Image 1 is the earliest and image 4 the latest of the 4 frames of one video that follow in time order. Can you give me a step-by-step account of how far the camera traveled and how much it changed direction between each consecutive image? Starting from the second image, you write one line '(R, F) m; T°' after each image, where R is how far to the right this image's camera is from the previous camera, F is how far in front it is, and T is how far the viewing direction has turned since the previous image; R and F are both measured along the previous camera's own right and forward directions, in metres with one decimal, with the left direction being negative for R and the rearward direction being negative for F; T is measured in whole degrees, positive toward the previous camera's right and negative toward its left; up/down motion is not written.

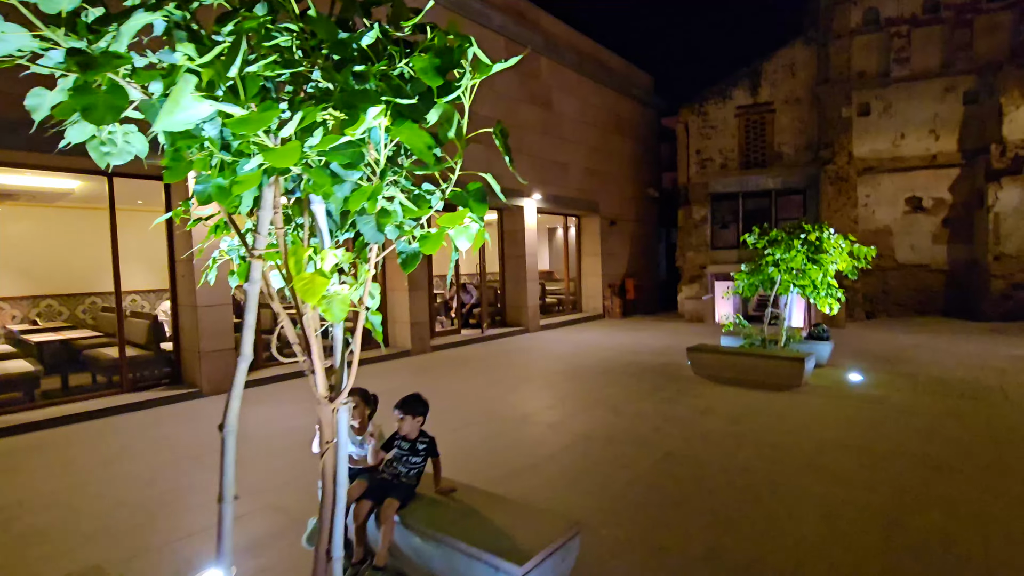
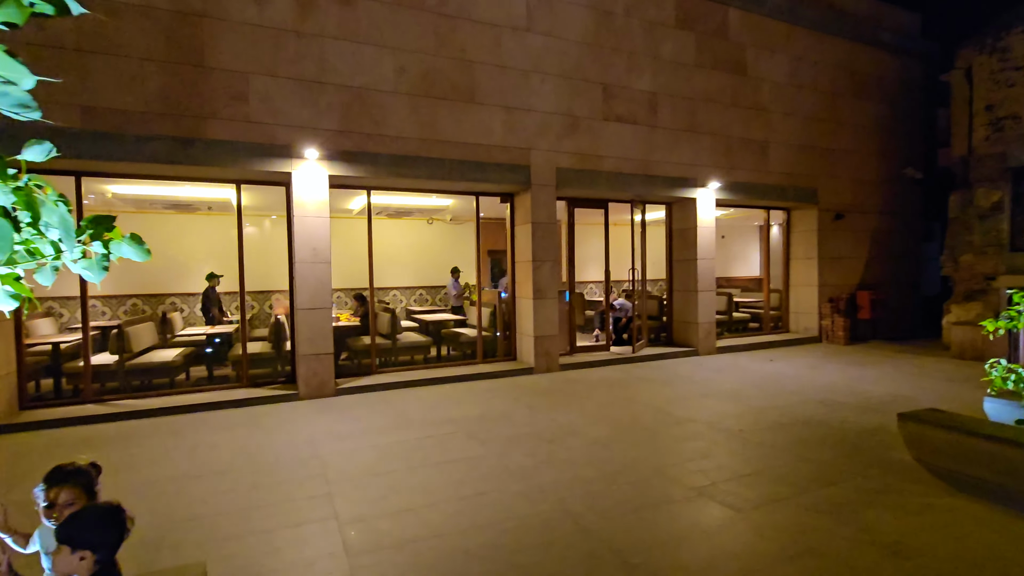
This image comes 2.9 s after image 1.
(+1.2, +1.7) m; -25°
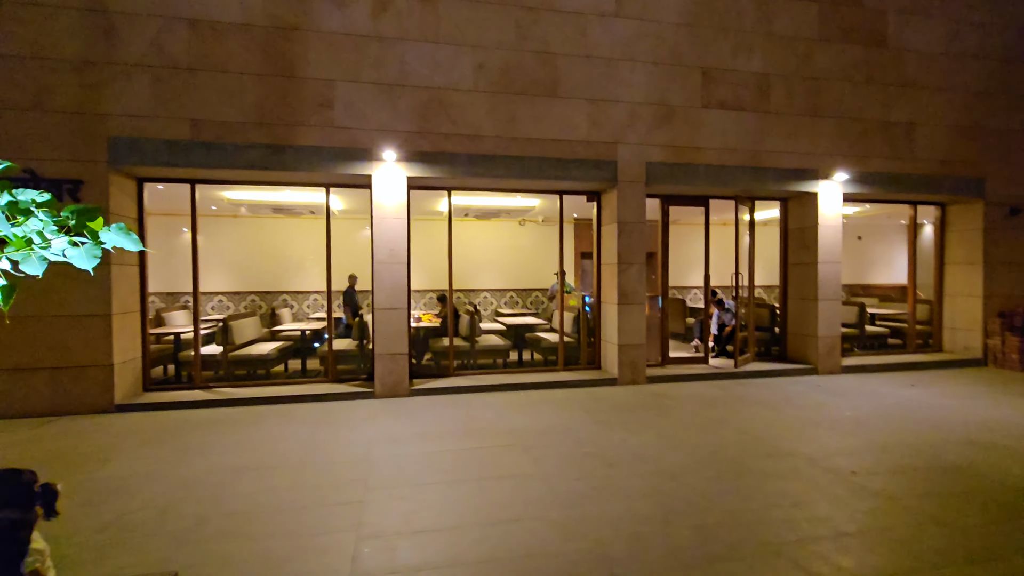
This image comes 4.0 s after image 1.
(+0.4, +0.4) m; -13°
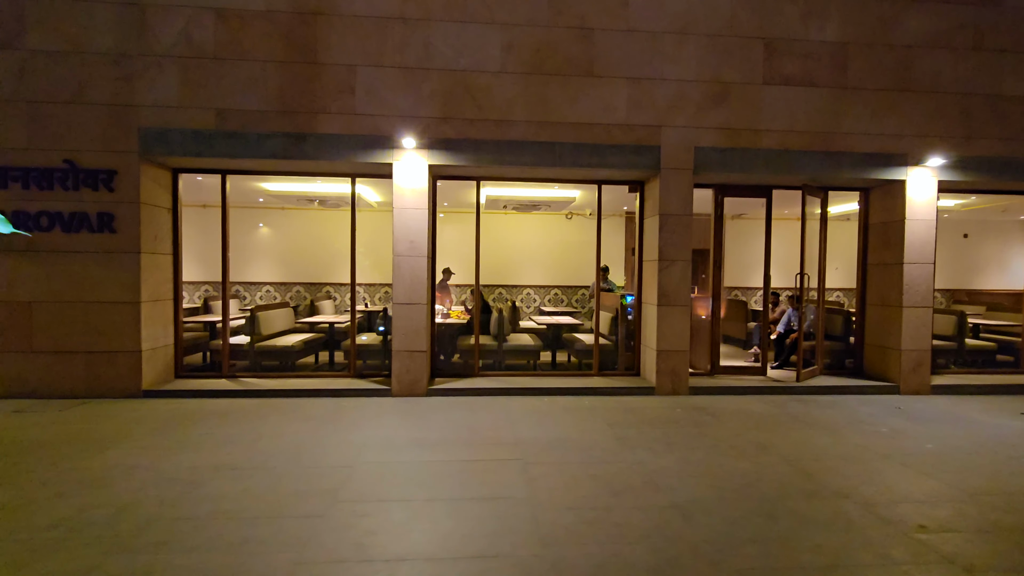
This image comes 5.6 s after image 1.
(+0.5, +0.5) m; -8°
